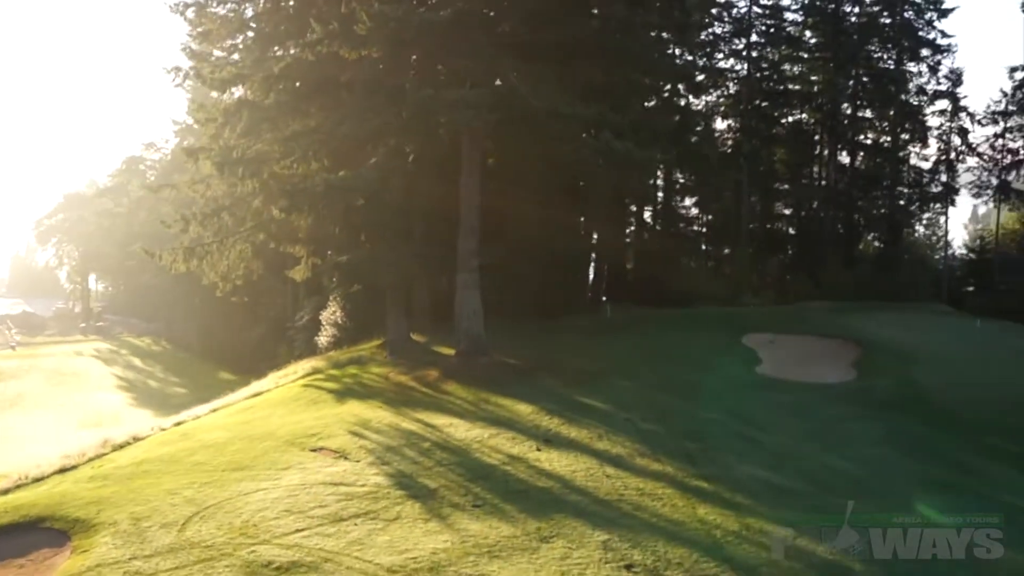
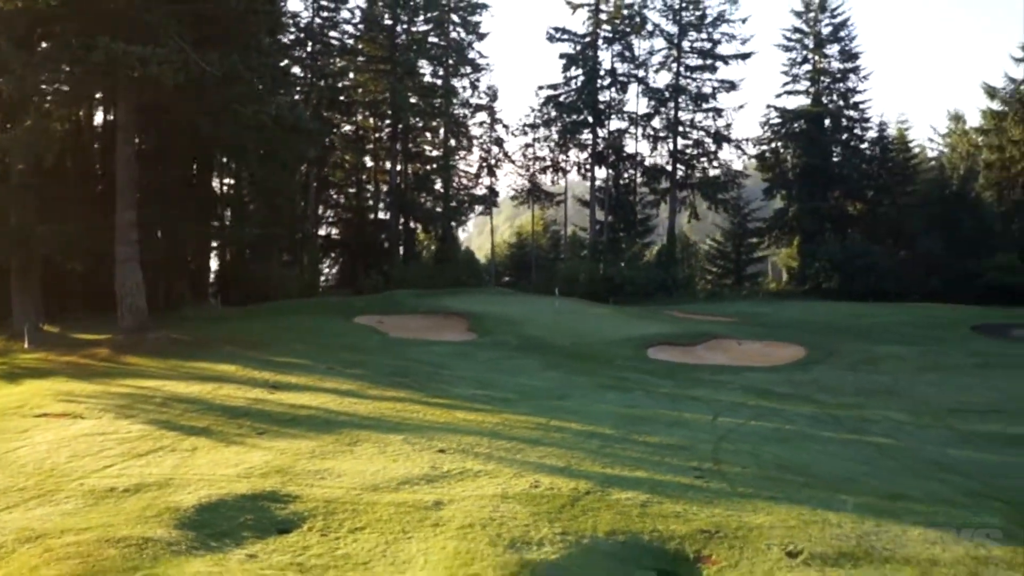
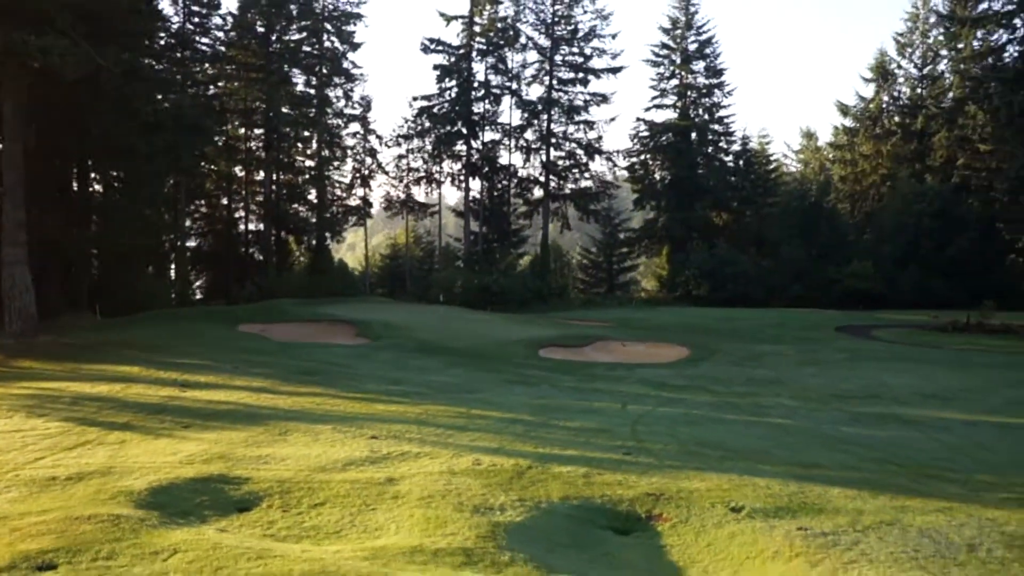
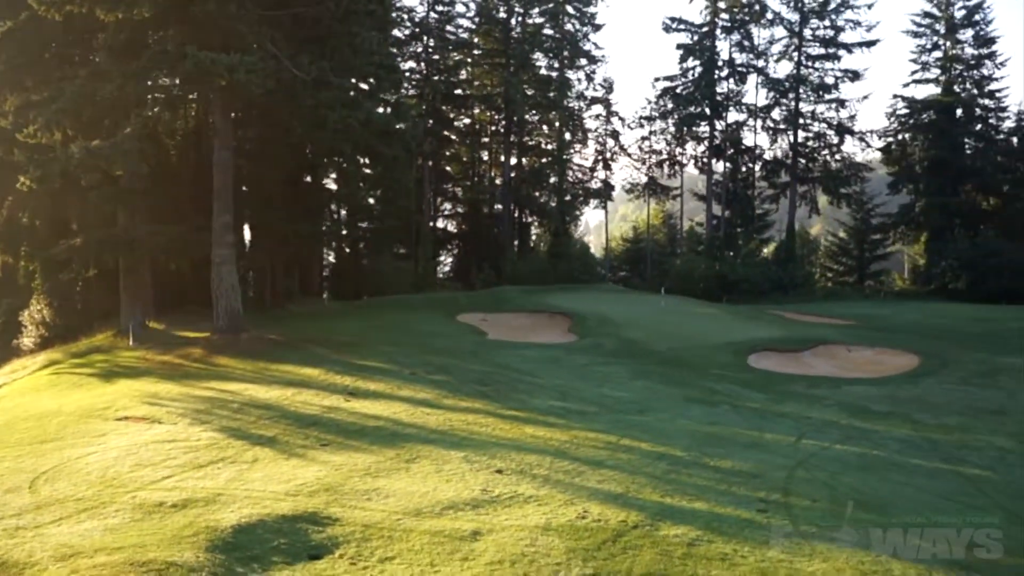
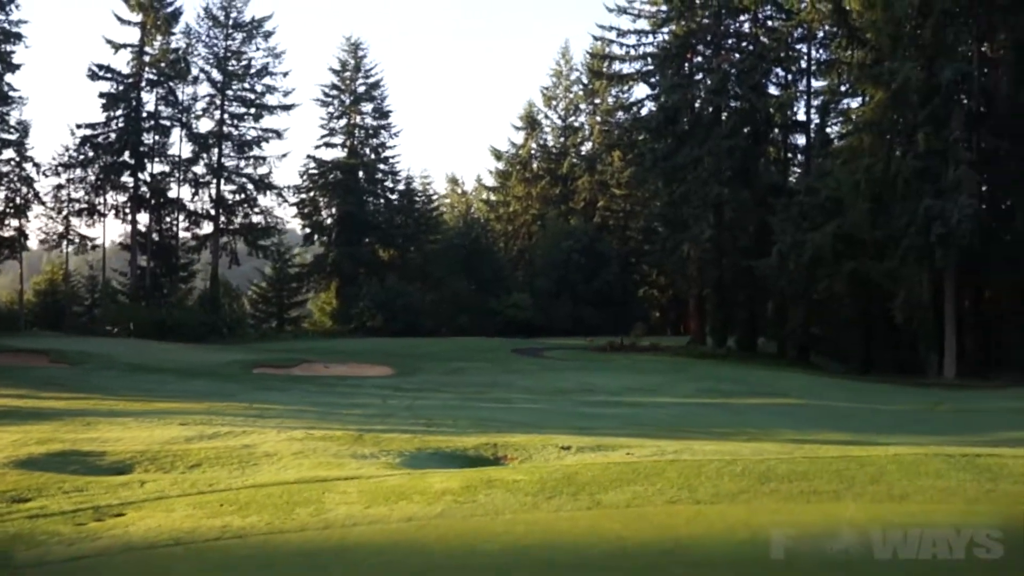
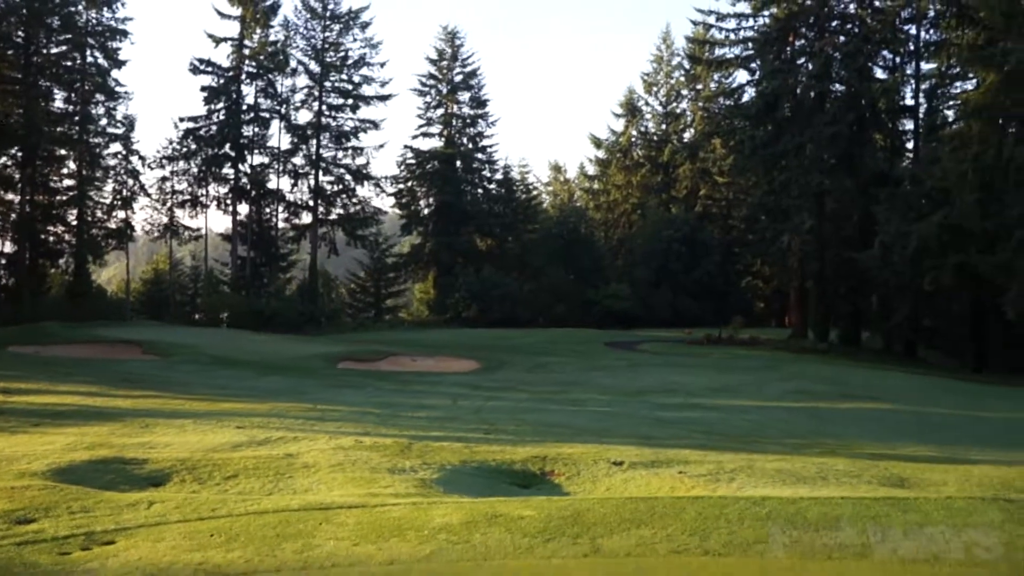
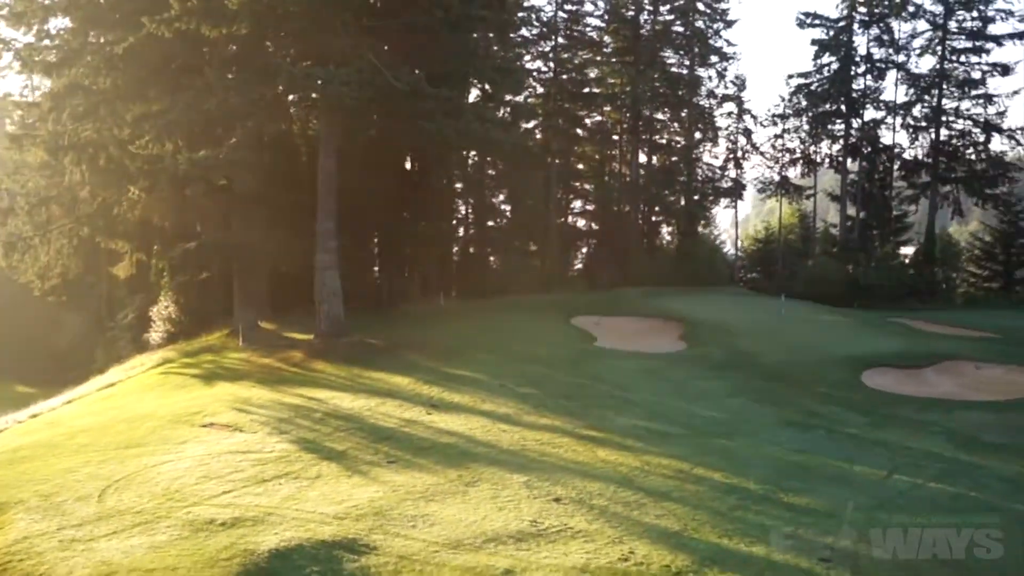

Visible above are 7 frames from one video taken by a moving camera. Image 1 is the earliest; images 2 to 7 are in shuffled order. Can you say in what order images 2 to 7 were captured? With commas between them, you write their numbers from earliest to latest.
7, 4, 2, 3, 6, 5
